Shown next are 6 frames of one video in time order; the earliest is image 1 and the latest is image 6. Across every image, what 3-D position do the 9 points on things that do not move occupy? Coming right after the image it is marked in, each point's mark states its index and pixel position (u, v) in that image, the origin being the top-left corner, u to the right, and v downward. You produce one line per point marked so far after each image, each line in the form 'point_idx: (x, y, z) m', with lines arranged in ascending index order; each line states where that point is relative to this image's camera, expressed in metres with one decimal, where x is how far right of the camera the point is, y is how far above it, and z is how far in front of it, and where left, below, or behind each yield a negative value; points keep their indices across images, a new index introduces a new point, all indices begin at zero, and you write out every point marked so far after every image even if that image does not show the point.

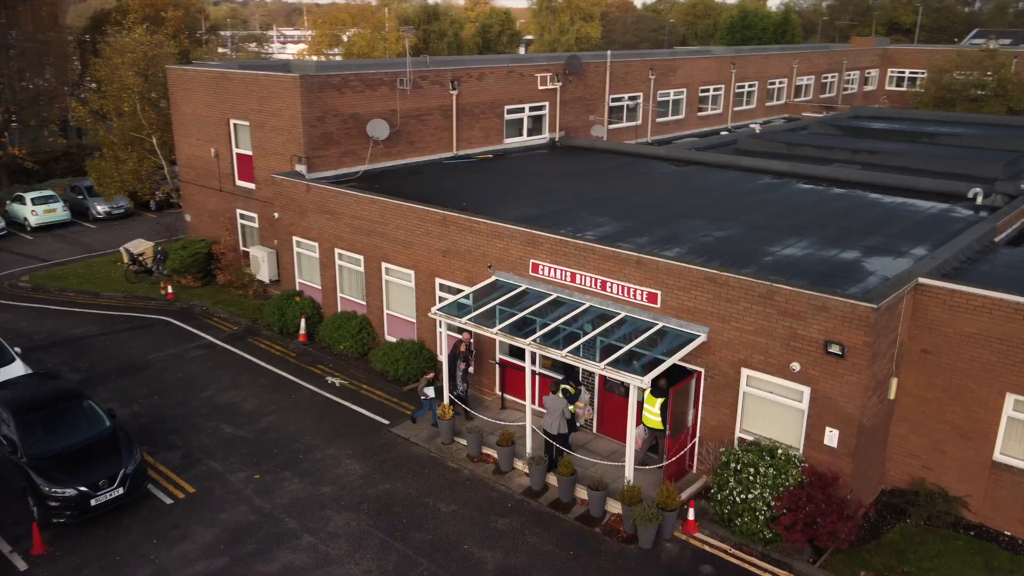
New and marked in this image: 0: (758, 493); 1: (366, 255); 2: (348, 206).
0: (+3.8, -3.2, +12.5) m
1: (-3.5, +0.8, +19.4) m
2: (-3.9, +2.0, +19.4) m
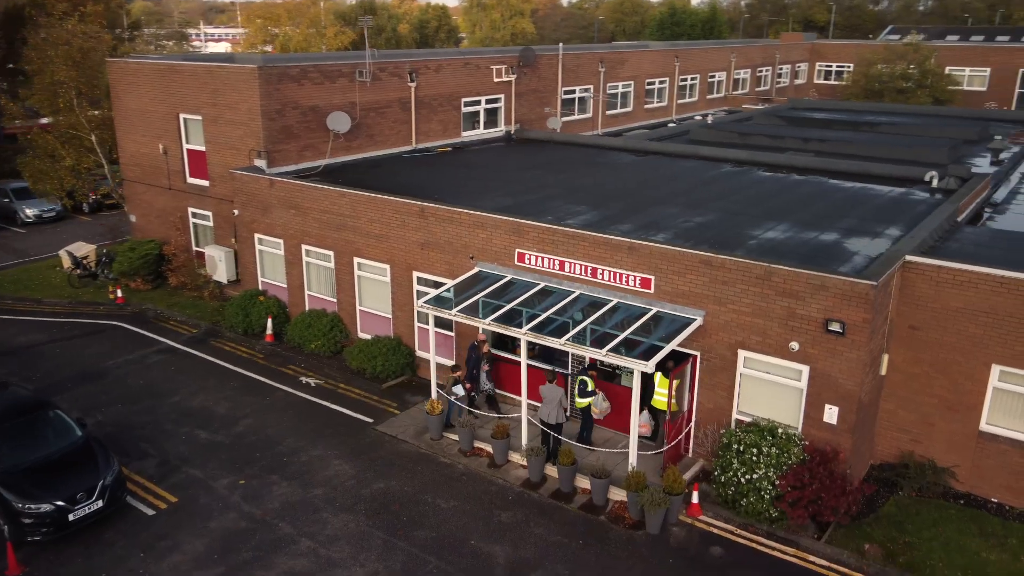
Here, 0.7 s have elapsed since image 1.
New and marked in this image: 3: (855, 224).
0: (+3.9, -2.9, +12.6) m
1: (-4.1, +0.9, +18.9) m
2: (-4.5, +2.0, +18.8) m
3: (+7.1, +1.3, +16.7) m
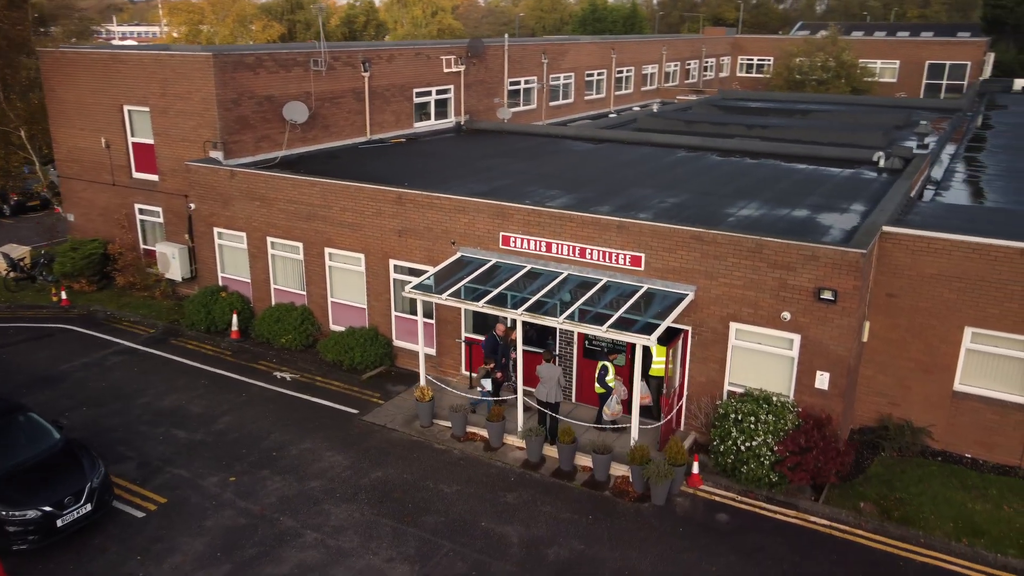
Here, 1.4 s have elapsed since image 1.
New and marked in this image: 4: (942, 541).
0: (+4.0, -2.4, +12.9) m
1: (-4.7, +1.1, +18.4) m
2: (-5.2, +2.2, +18.3) m
3: (+6.6, +1.9, +17.4) m
4: (+6.3, -3.7, +11.9) m
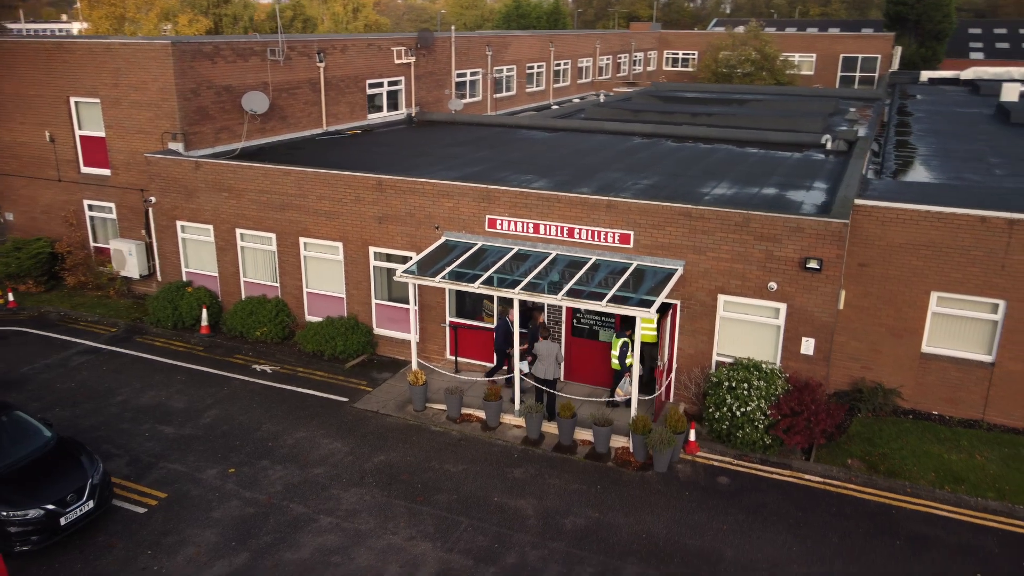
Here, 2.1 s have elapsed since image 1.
0: (+4.0, -1.9, +13.5) m
1: (-5.2, +1.3, +18.1) m
2: (-5.7, +2.4, +18.0) m
3: (+6.1, +2.4, +18.2) m
4: (+6.5, -3.2, +12.8) m
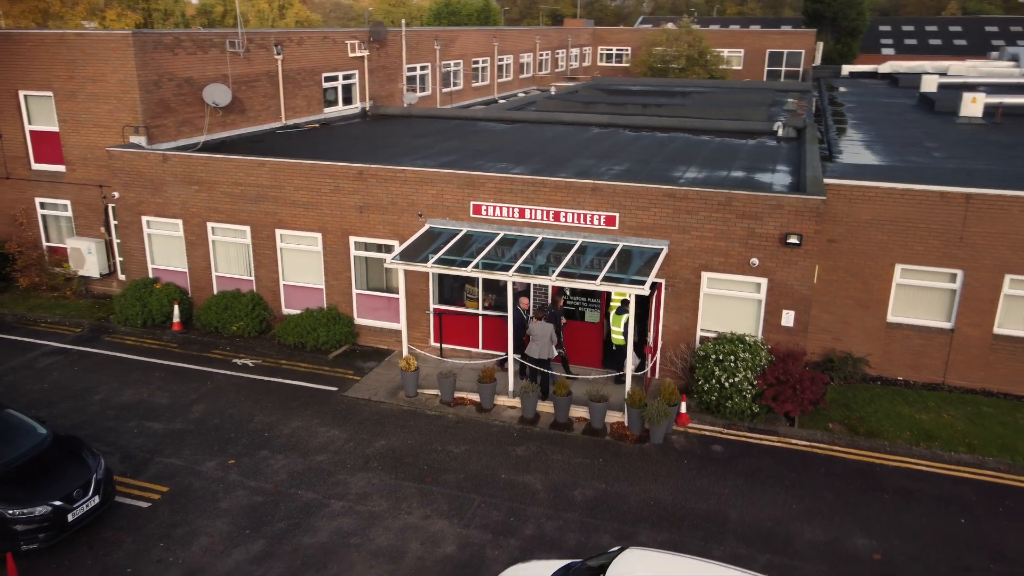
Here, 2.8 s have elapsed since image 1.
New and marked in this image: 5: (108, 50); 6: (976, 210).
0: (+4.0, -1.5, +14.1) m
1: (-5.7, +1.4, +17.9) m
2: (-6.2, +2.5, +17.7) m
3: (+5.5, +2.9, +19.0) m
4: (+6.6, -2.7, +13.6) m
5: (-9.4, +5.5, +18.8) m
6: (+8.5, +1.4, +14.9) m
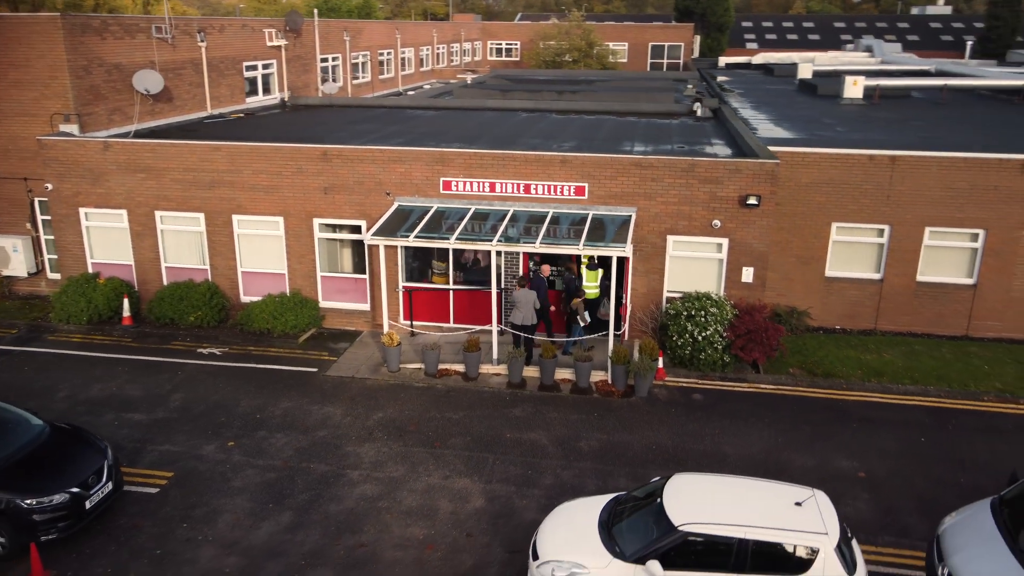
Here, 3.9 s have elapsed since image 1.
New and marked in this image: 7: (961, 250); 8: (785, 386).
0: (+3.7, -0.8, +15.2) m
1: (-6.6, +1.7, +17.4) m
2: (-7.1, +2.8, +17.2) m
3: (+4.3, +3.7, +20.2) m
4: (+6.4, -1.8, +15.1) m
5: (-10.5, +5.6, +17.8) m
6: (+7.9, +2.4, +16.6) m
7: (+9.4, +0.8, +17.0) m
8: (+5.0, -1.8, +15.0) m
